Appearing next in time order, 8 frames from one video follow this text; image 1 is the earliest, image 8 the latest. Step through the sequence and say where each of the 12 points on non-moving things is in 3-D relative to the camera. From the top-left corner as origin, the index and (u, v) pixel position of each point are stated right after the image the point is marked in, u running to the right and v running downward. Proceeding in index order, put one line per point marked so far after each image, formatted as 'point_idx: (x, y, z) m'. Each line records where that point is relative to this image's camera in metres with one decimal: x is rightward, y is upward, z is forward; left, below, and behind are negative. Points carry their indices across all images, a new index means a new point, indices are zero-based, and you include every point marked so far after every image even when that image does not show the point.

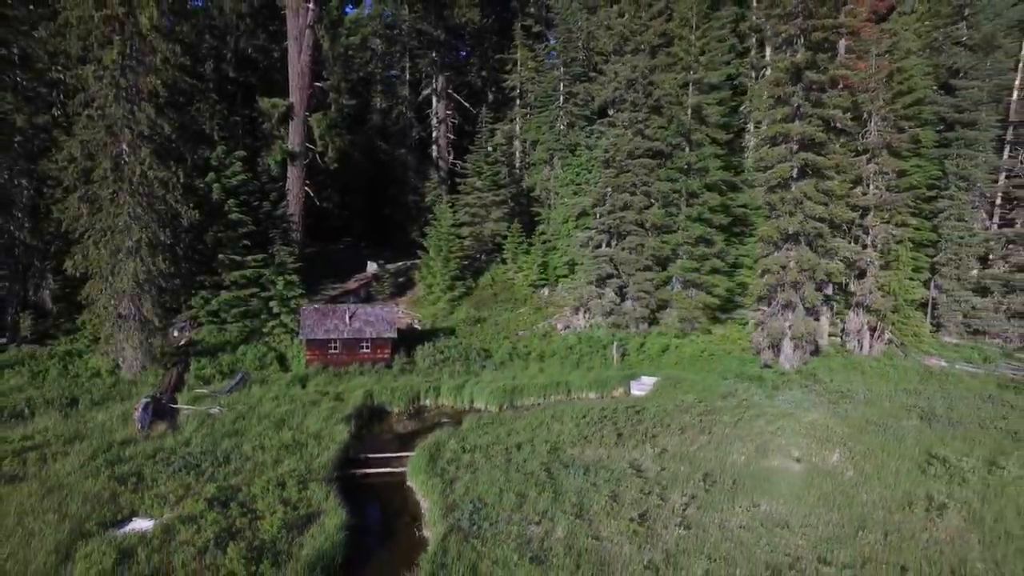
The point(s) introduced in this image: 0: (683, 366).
0: (+4.7, -2.1, +19.6) m
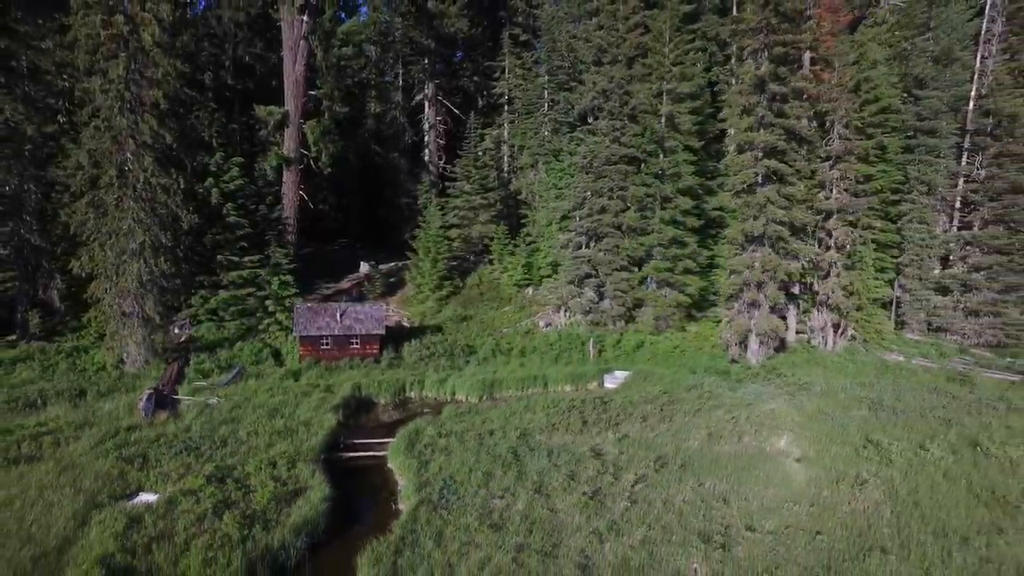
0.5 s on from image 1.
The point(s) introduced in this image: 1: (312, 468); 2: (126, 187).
0: (+4.2, -2.1, +20.8) m
1: (-3.3, -3.0, +12.0) m
2: (-10.0, +2.6, +18.8) m
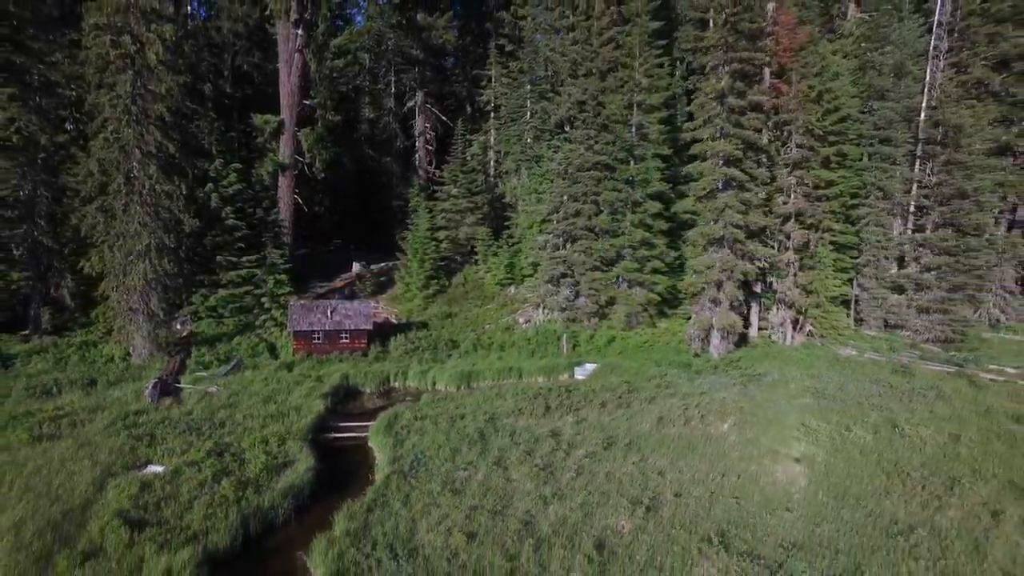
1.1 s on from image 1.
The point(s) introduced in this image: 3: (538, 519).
0: (+3.5, -2.0, +22.4) m
1: (-4.0, -3.0, +13.6) m
2: (-10.7, +2.6, +20.3) m
3: (+0.4, -3.3, +10.4) m
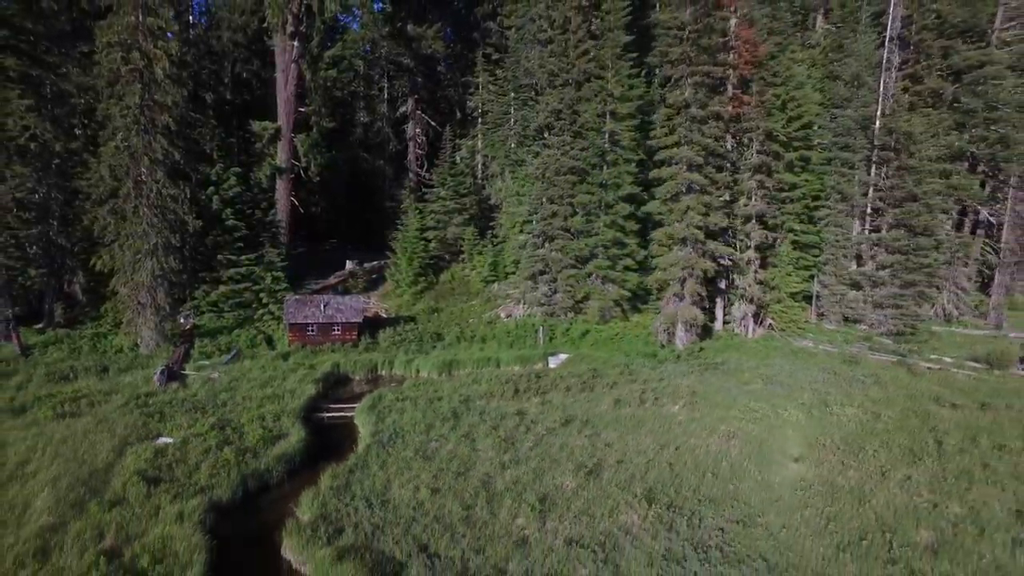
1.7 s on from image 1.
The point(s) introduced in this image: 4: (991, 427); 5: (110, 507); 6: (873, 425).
0: (+2.8, -1.9, +24.2) m
1: (-4.7, -2.8, +15.4) m
2: (-11.4, +2.8, +22.1) m
3: (-0.3, -3.2, +12.2) m
4: (+10.1, -2.9, +15.3) m
5: (-5.9, -3.2, +10.6) m
6: (+7.8, -2.9, +15.6) m
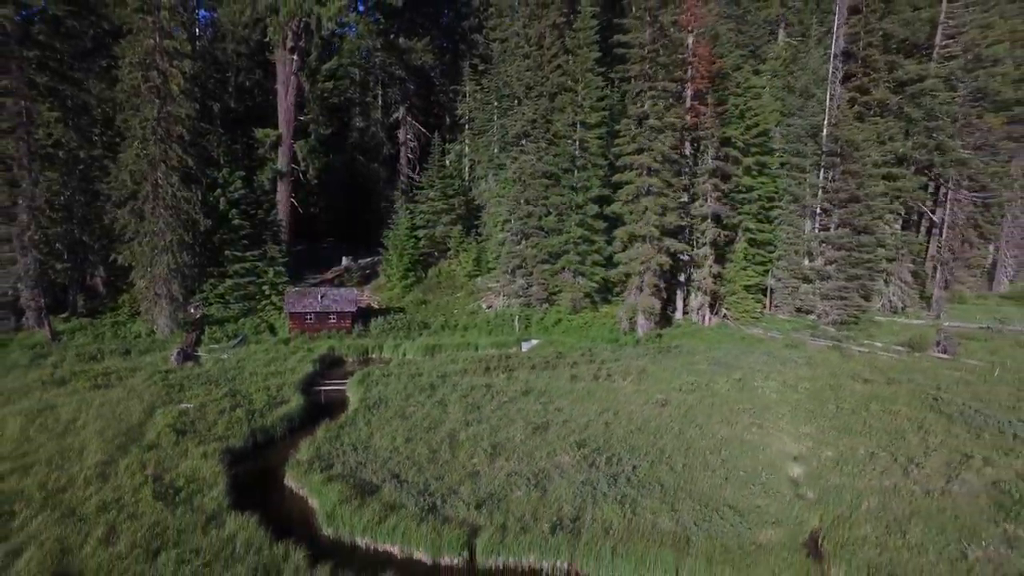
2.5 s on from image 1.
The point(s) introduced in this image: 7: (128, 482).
0: (+2.0, -1.6, +26.9) m
1: (-5.5, -2.6, +18.1) m
2: (-12.2, +3.0, +24.8) m
3: (-1.1, -2.9, +14.9) m
4: (+9.3, -2.7, +18.0) m
5: (-6.7, -3.0, +13.3) m
6: (+7.0, -2.7, +18.3) m
7: (-6.1, -3.1, +11.4) m
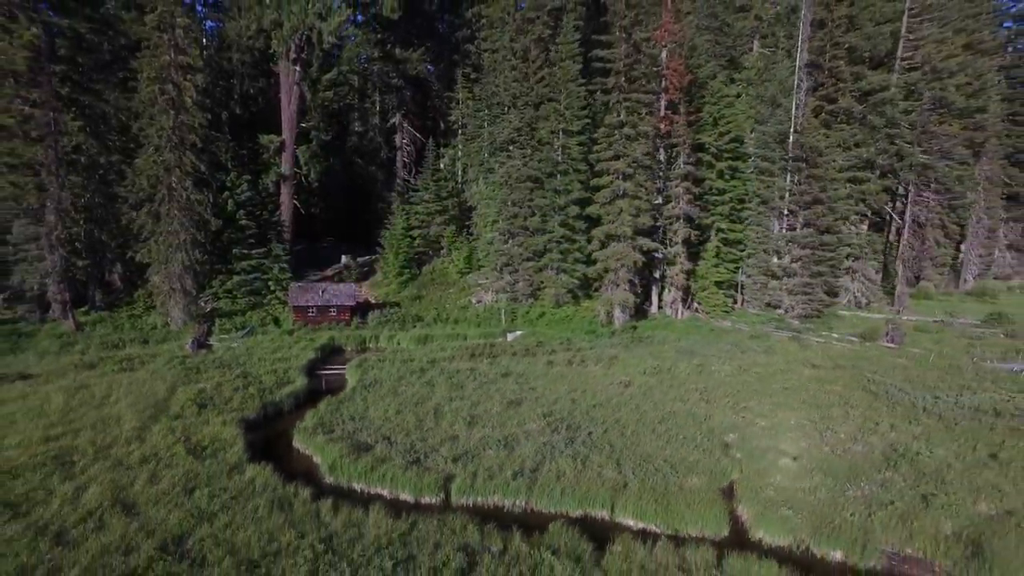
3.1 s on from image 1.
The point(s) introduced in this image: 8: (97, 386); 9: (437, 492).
0: (+1.5, -1.5, +29.1) m
1: (-6.0, -2.4, +20.3) m
2: (-12.7, +3.2, +27.0) m
3: (-1.6, -2.7, +17.1) m
4: (+8.8, -2.5, +20.2) m
5: (-7.2, -2.8, +15.5) m
6: (+6.5, -2.5, +20.6) m
7: (-6.6, -2.9, +13.6) m
8: (-10.4, -2.5, +18.1) m
9: (-1.2, -3.3, +11.8) m
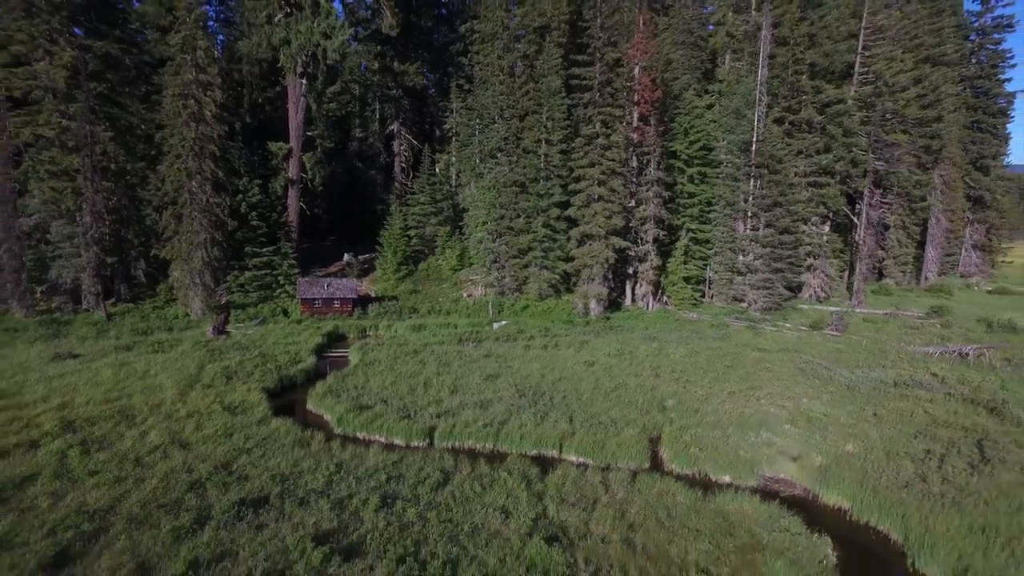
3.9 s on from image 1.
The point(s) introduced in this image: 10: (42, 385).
0: (+0.9, -1.2, +32.1) m
1: (-6.6, -2.2, +23.4) m
2: (-13.3, +3.5, +30.1) m
3: (-2.2, -2.5, +20.2) m
4: (+8.2, -2.3, +23.3) m
5: (-7.8, -2.5, +18.6) m
6: (+5.9, -2.3, +23.6) m
7: (-7.2, -2.6, +16.7) m
8: (-11.0, -2.2, +21.2) m
9: (-1.8, -3.1, +14.9) m
10: (-11.7, -2.4, +18.0) m
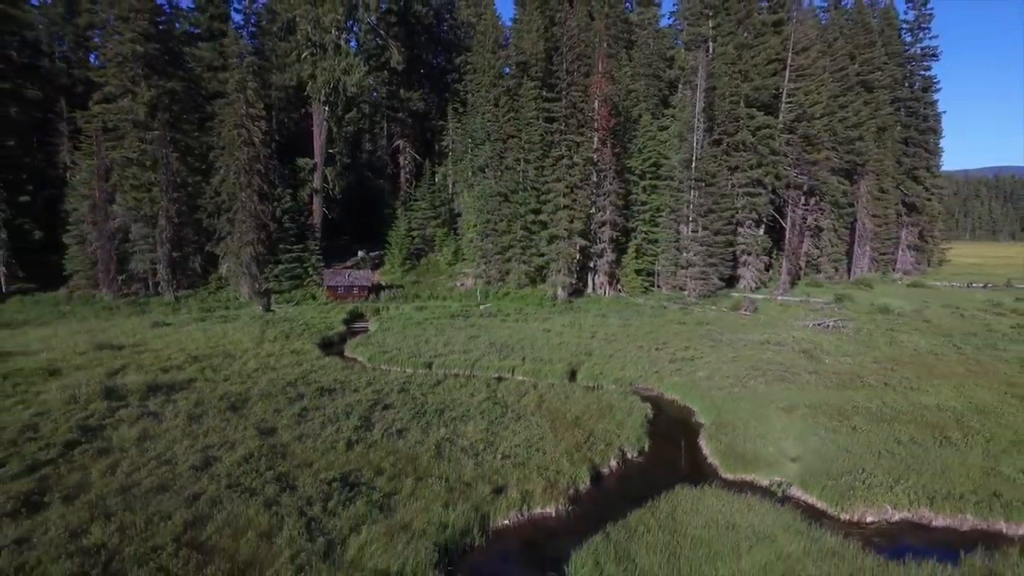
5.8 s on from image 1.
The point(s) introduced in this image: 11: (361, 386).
0: (0.0, -0.7, +40.0) m
1: (-7.5, -1.6, +31.2) m
2: (-14.2, +4.1, +37.9) m
3: (-3.1, -2.0, +28.0) m
4: (+7.3, -1.8, +31.1) m
5: (-8.7, -2.0, +26.4) m
6: (+5.0, -1.8, +31.5) m
7: (-8.1, -2.1, +24.5) m
8: (-11.9, -1.6, +29.0) m
9: (-2.7, -2.5, +22.7) m
10: (-12.6, -1.8, +25.8) m
11: (-4.0, -2.6, +19.2) m
